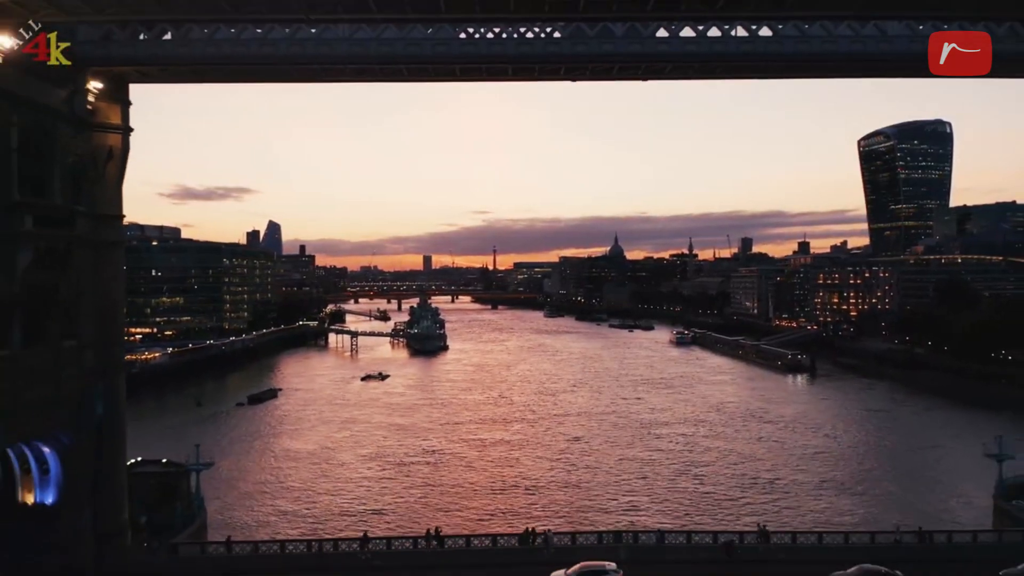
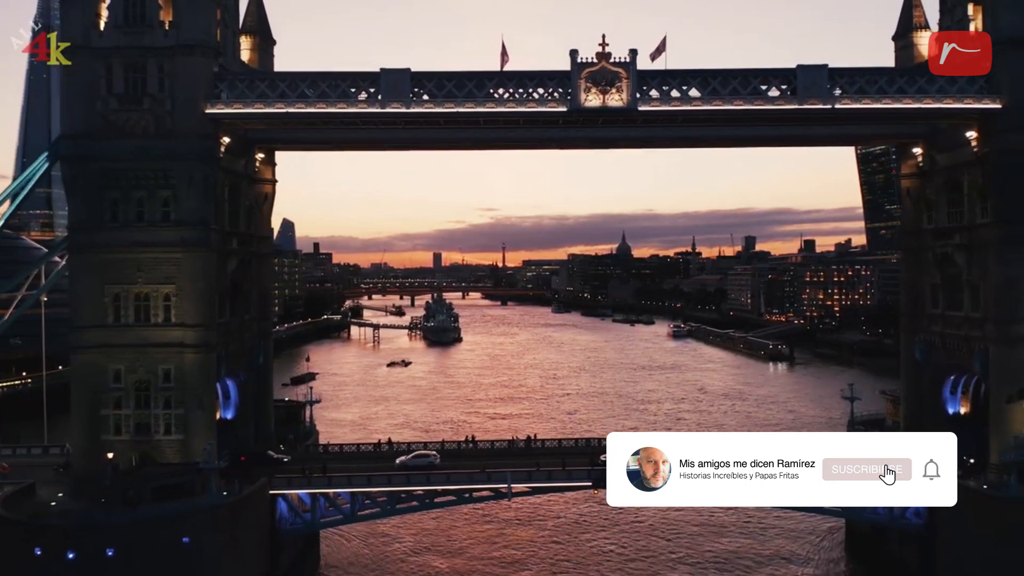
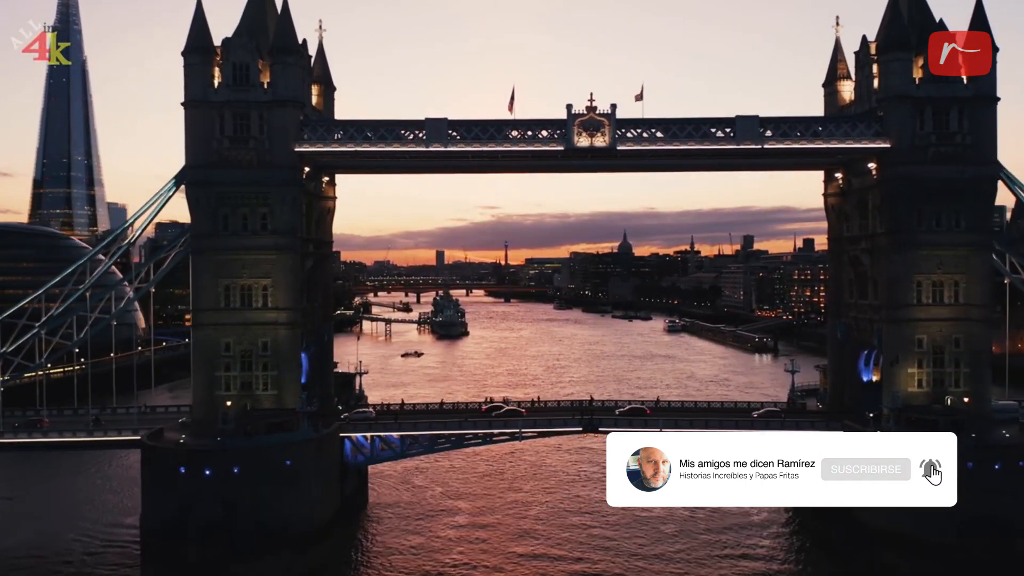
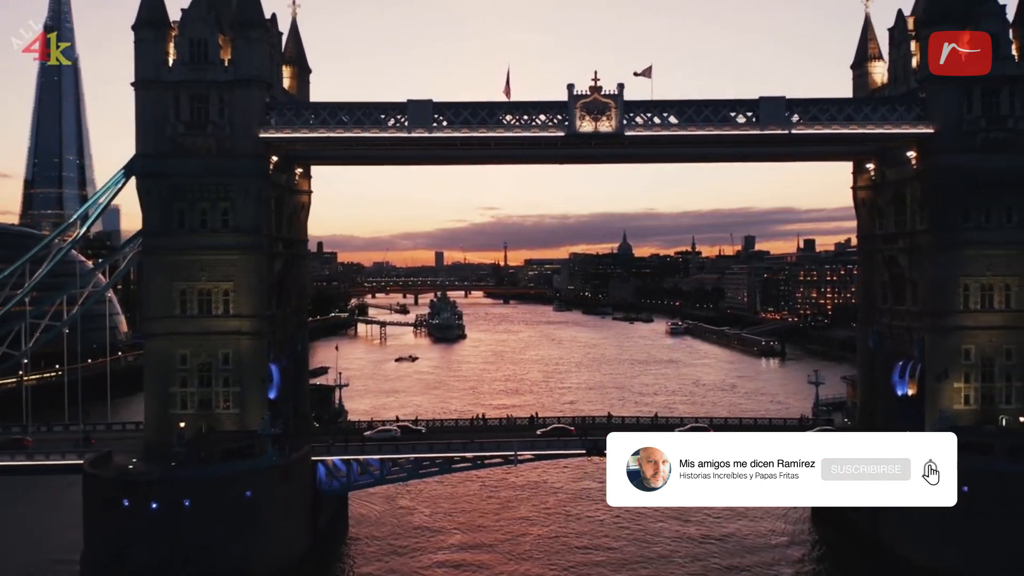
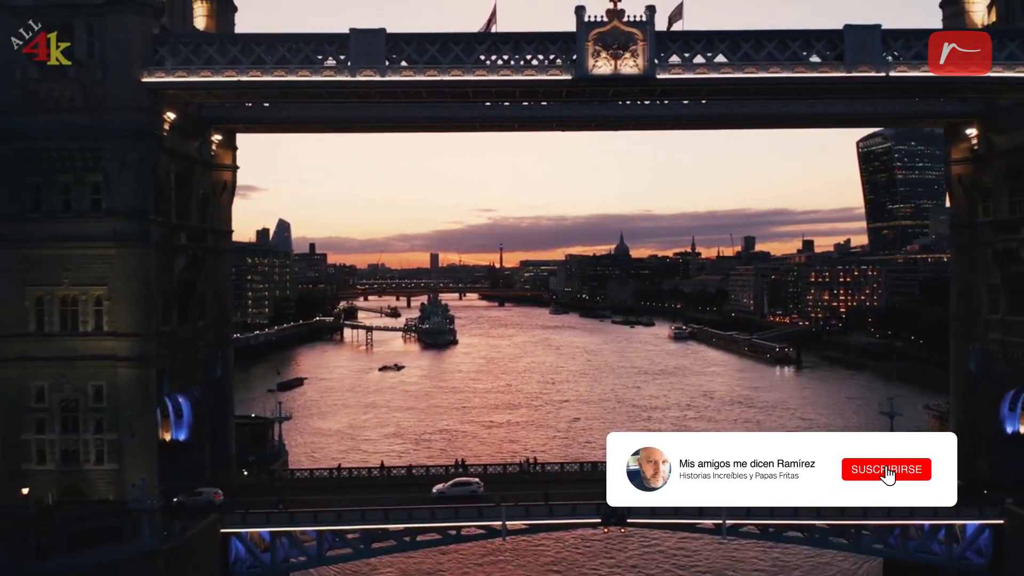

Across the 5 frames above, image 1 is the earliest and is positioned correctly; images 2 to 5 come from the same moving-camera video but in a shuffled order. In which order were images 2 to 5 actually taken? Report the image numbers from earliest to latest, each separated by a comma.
5, 2, 4, 3
